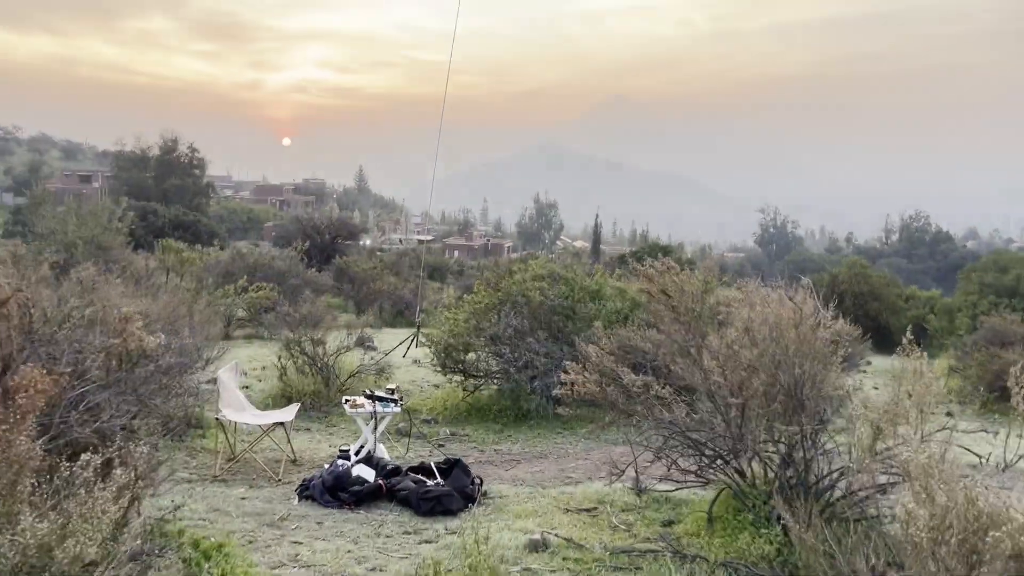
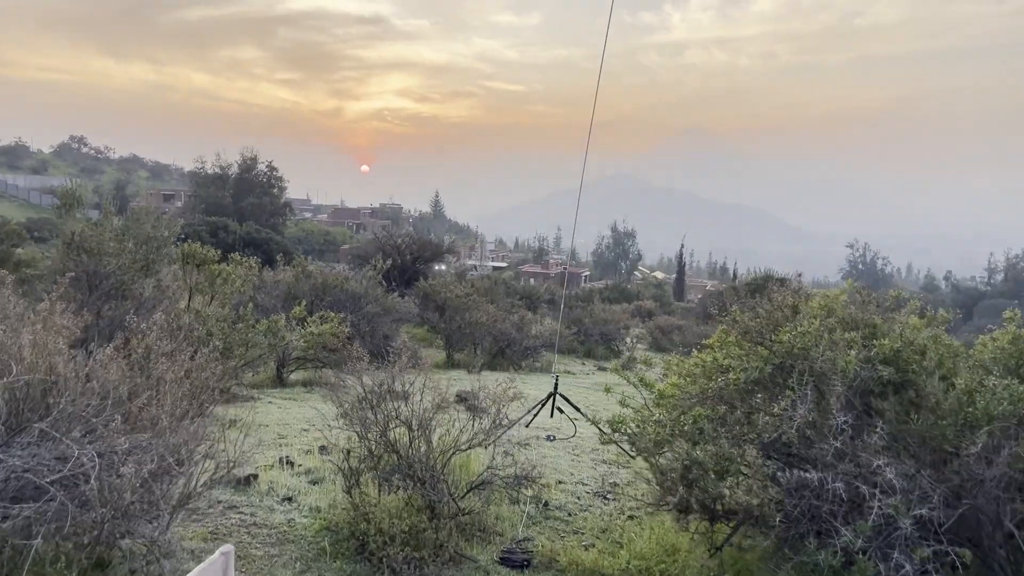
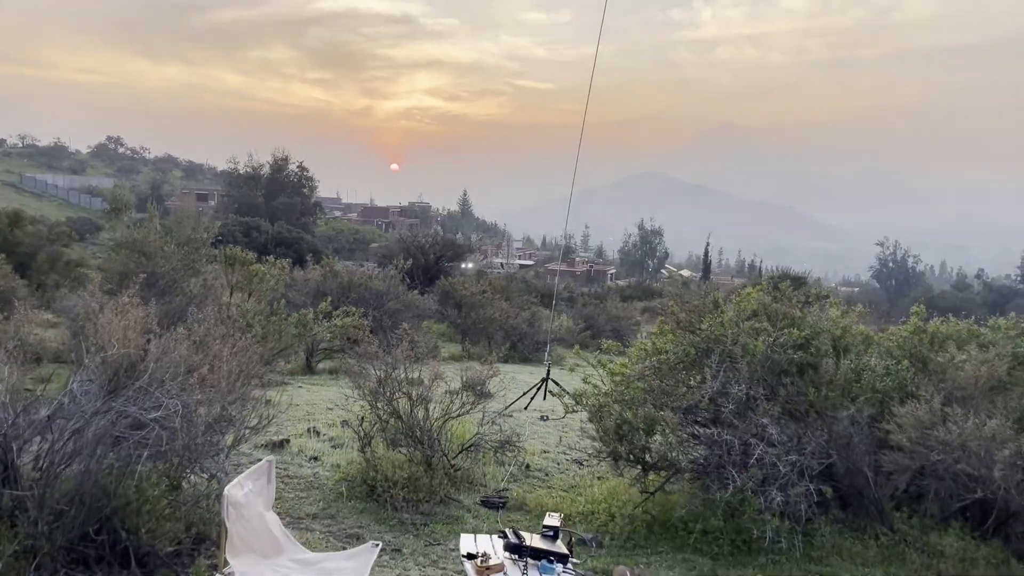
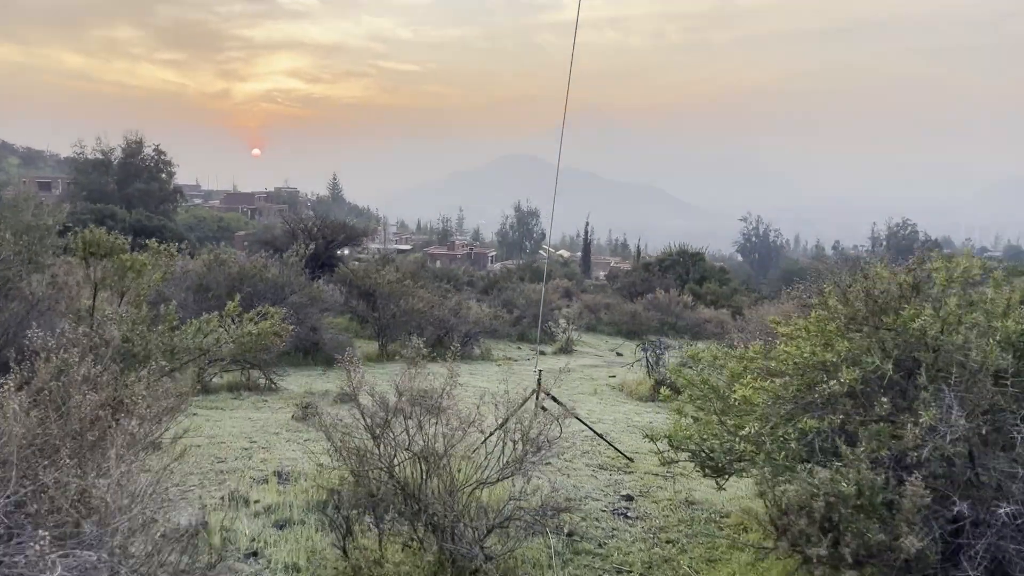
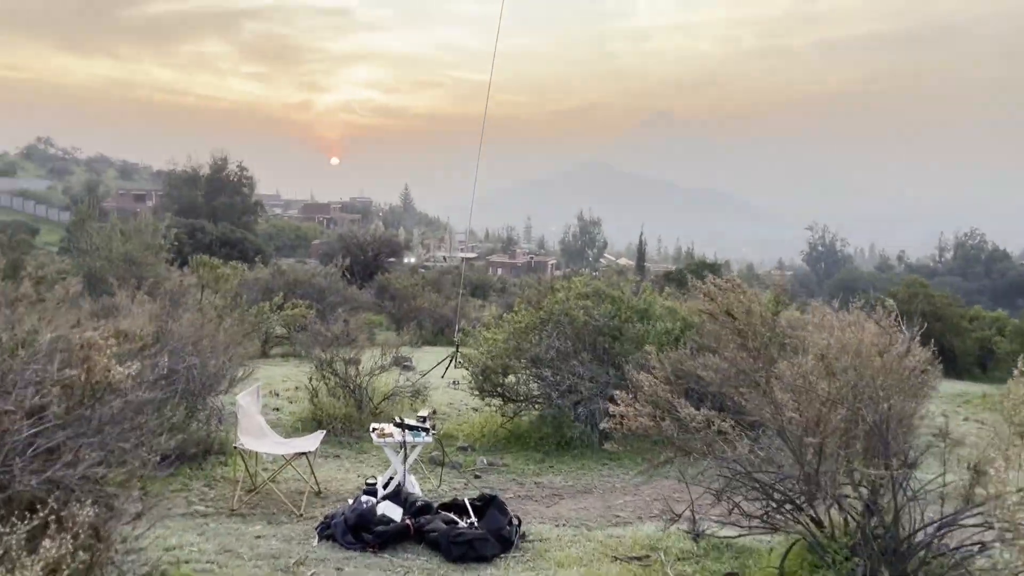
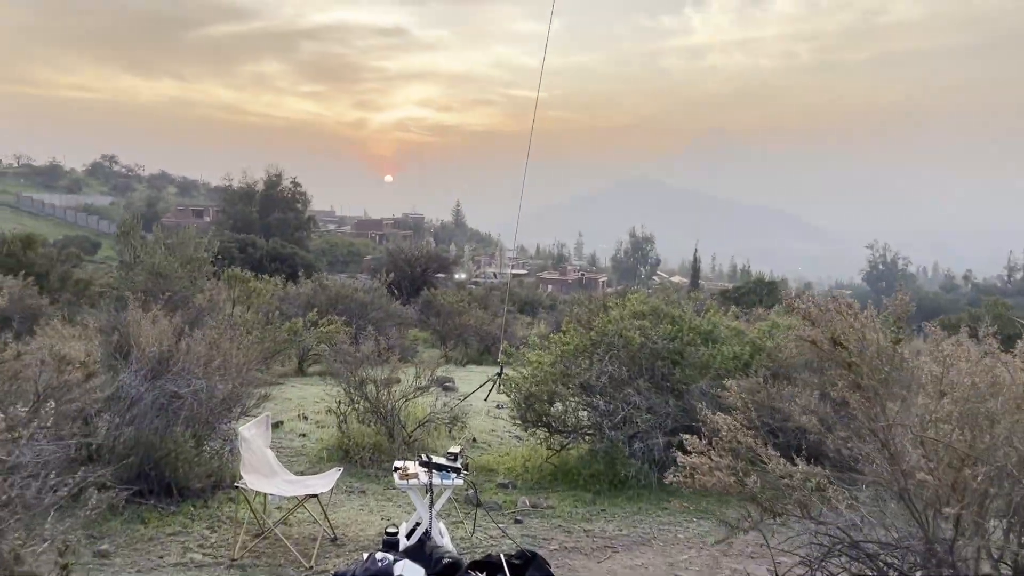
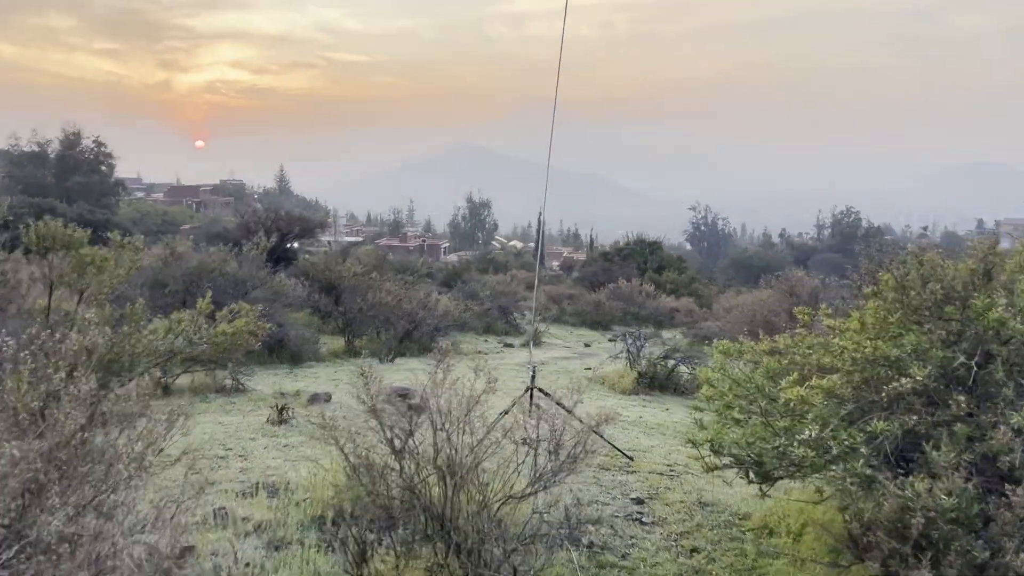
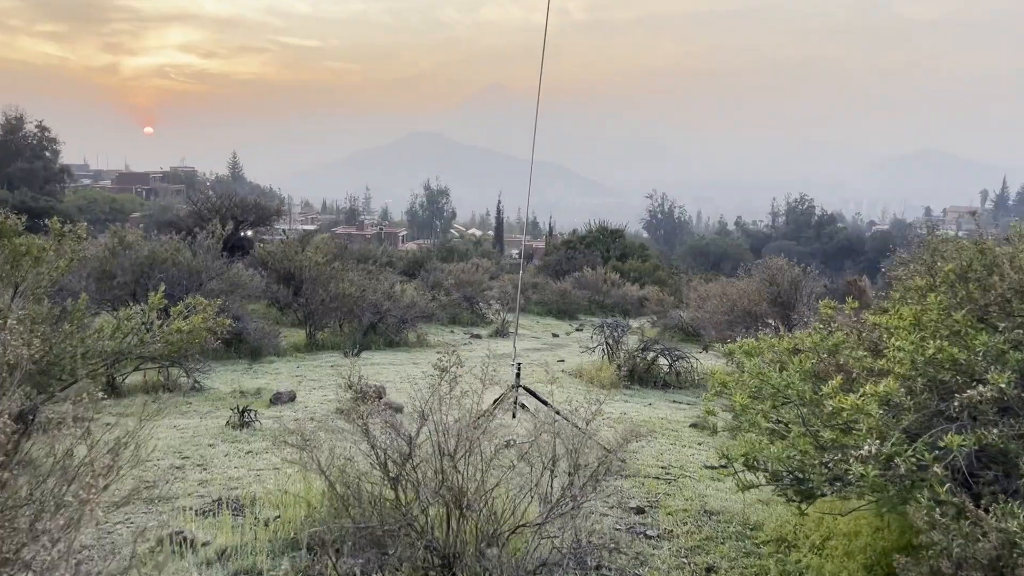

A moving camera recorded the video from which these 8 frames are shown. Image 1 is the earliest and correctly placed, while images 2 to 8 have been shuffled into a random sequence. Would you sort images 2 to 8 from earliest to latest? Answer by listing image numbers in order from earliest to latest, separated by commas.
5, 6, 3, 2, 4, 7, 8
